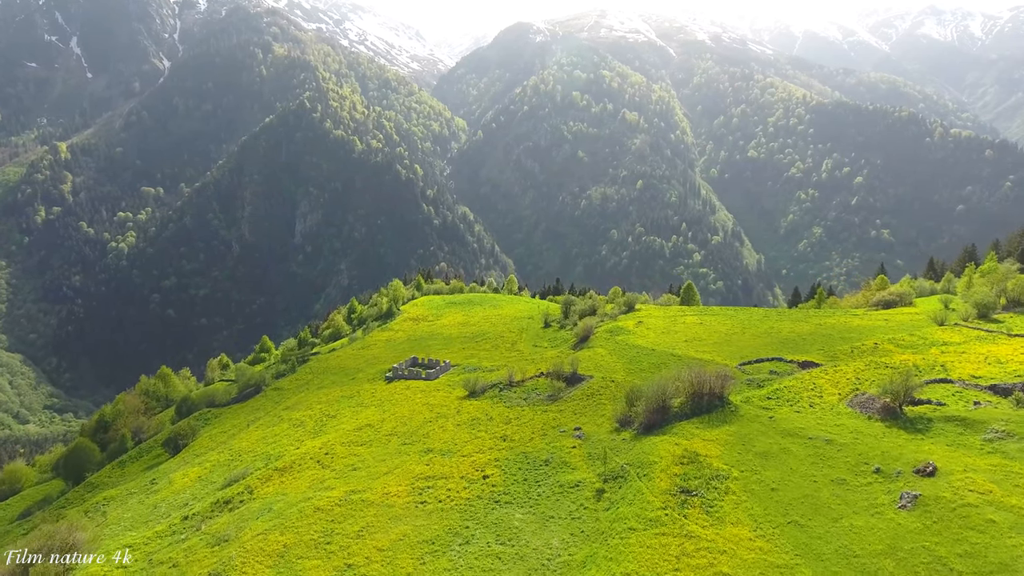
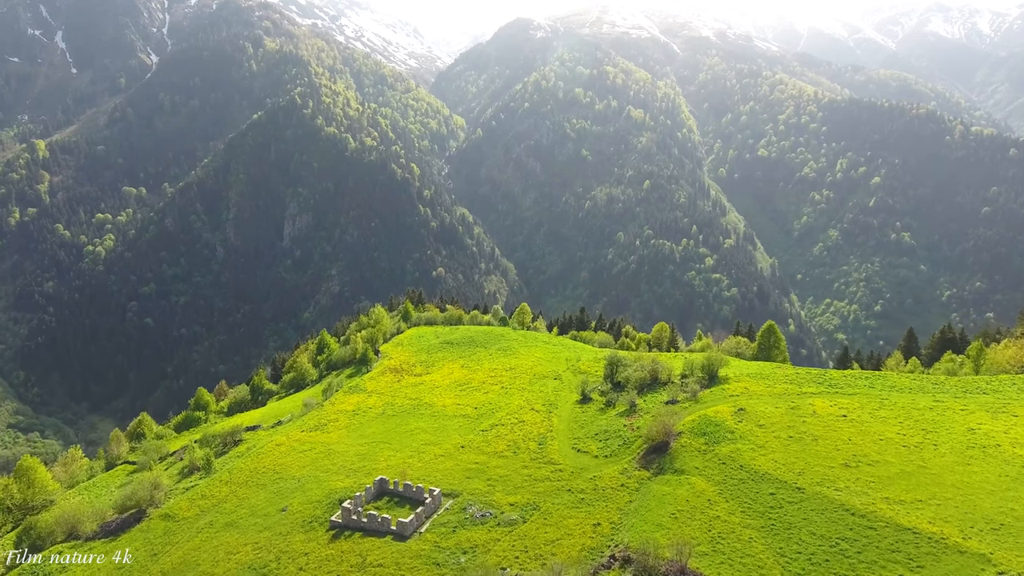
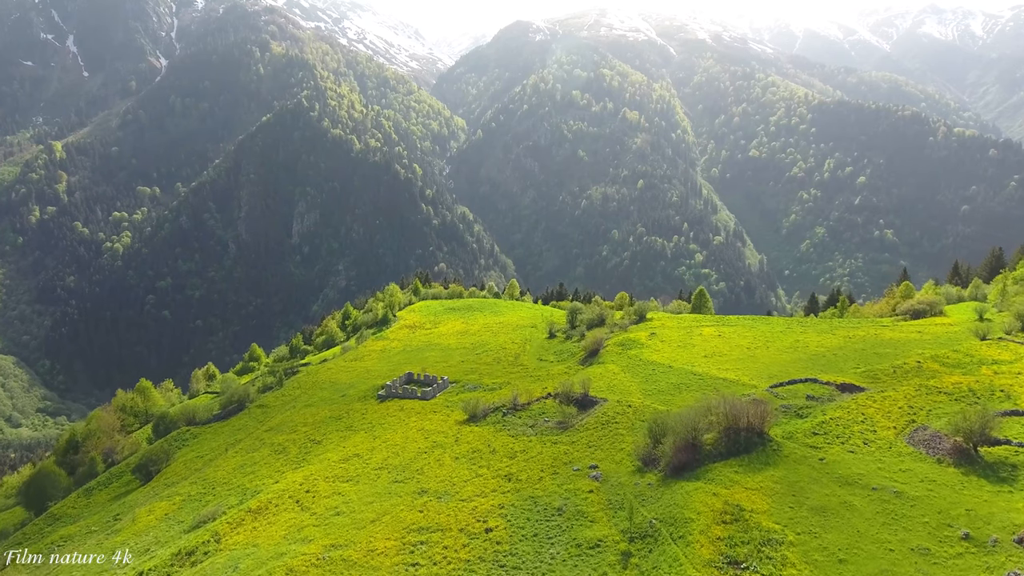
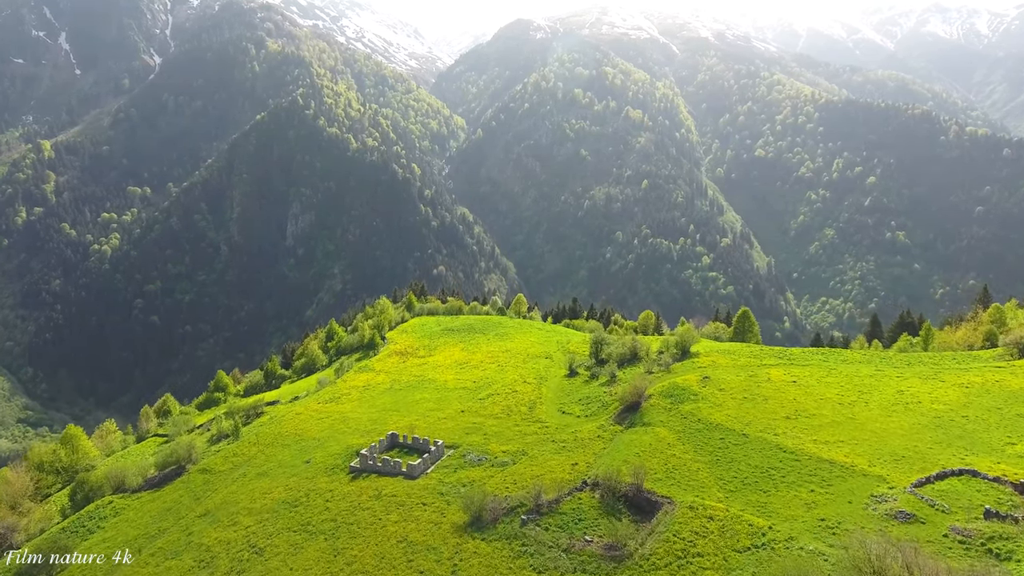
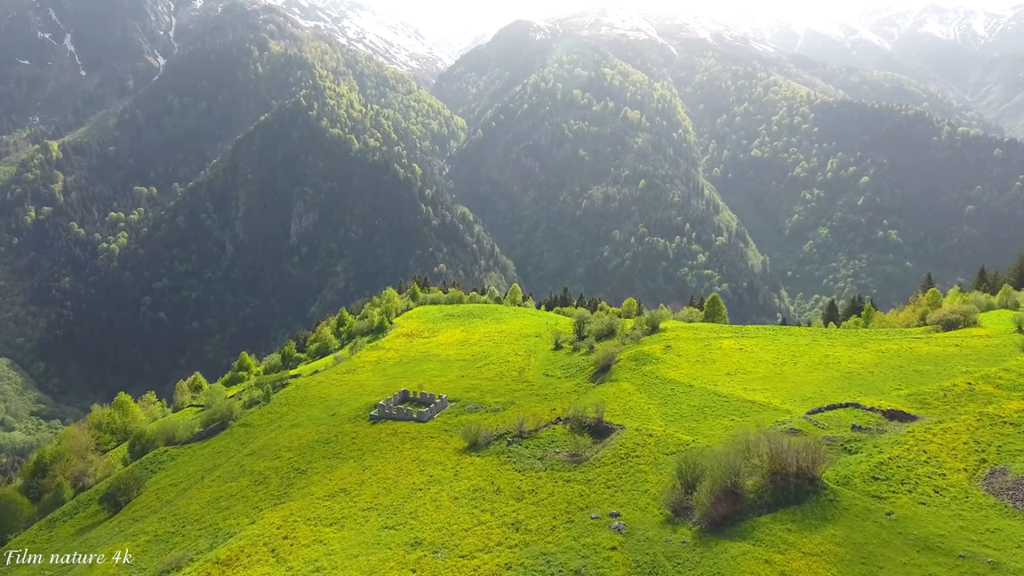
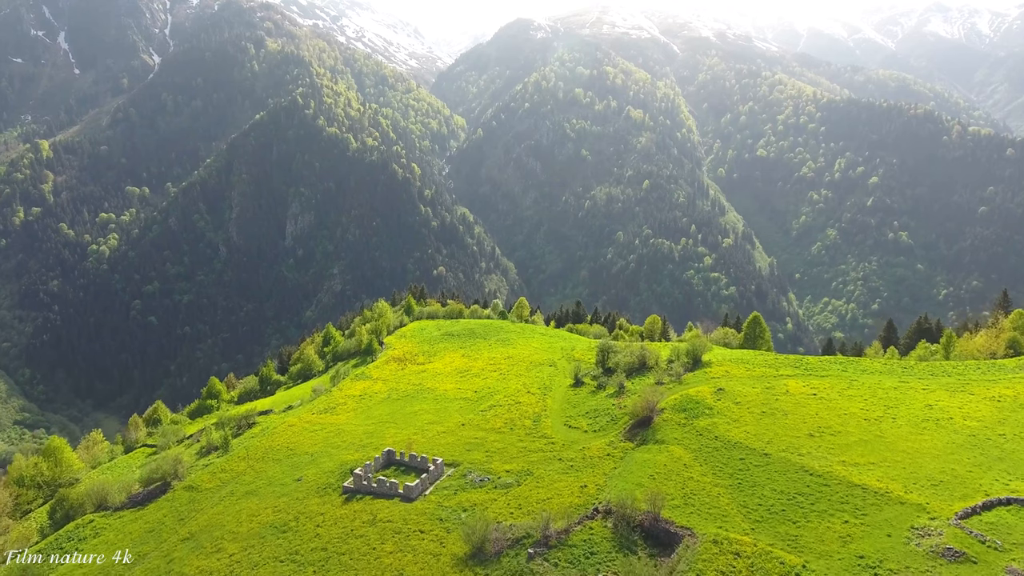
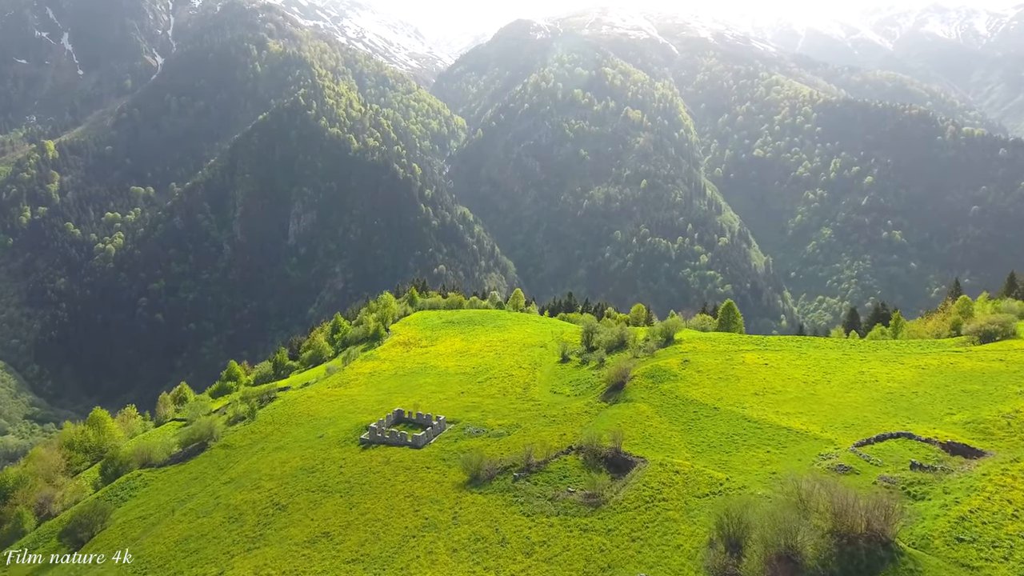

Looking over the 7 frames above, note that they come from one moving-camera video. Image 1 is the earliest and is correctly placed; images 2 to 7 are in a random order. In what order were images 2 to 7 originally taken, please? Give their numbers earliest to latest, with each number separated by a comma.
3, 5, 7, 4, 6, 2
